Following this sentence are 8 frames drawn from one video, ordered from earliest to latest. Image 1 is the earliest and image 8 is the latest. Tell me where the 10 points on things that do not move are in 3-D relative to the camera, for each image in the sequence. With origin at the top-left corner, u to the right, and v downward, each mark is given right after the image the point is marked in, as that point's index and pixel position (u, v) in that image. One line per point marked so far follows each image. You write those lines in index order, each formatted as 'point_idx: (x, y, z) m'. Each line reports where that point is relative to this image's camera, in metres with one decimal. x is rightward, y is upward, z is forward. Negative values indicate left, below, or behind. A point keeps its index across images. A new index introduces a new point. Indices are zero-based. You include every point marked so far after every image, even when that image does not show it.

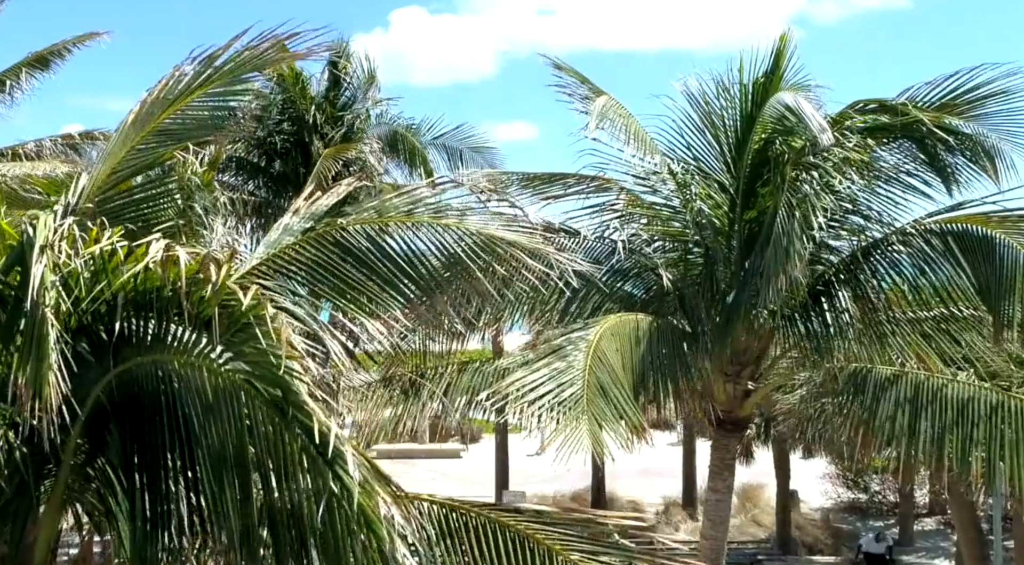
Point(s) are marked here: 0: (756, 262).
0: (+1.7, +0.1, +8.8) m
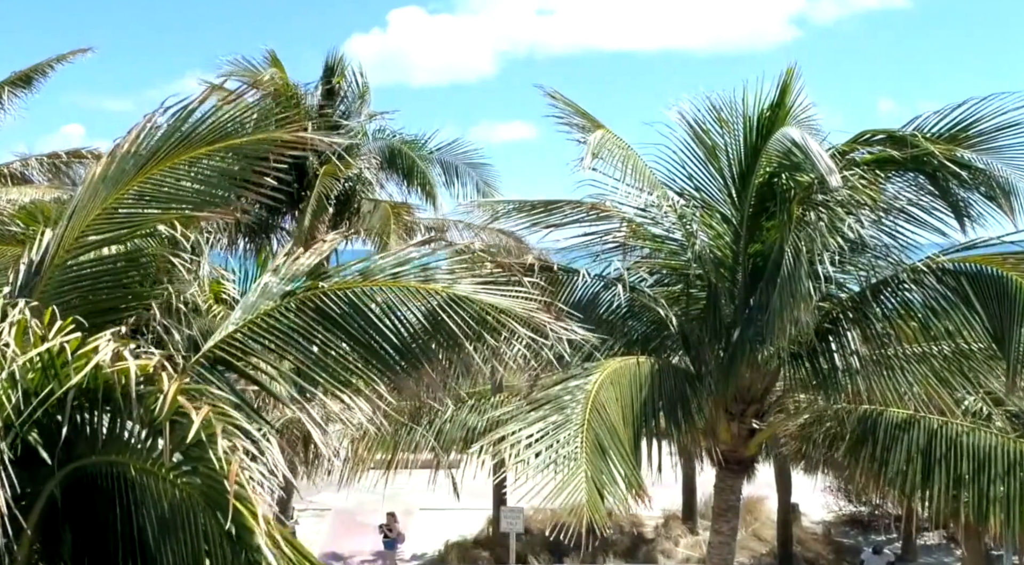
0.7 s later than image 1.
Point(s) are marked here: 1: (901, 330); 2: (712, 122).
0: (+1.7, -0.1, +8.4) m
1: (+2.4, -0.3, +8.1) m
2: (+1.4, +1.2, +9.0) m
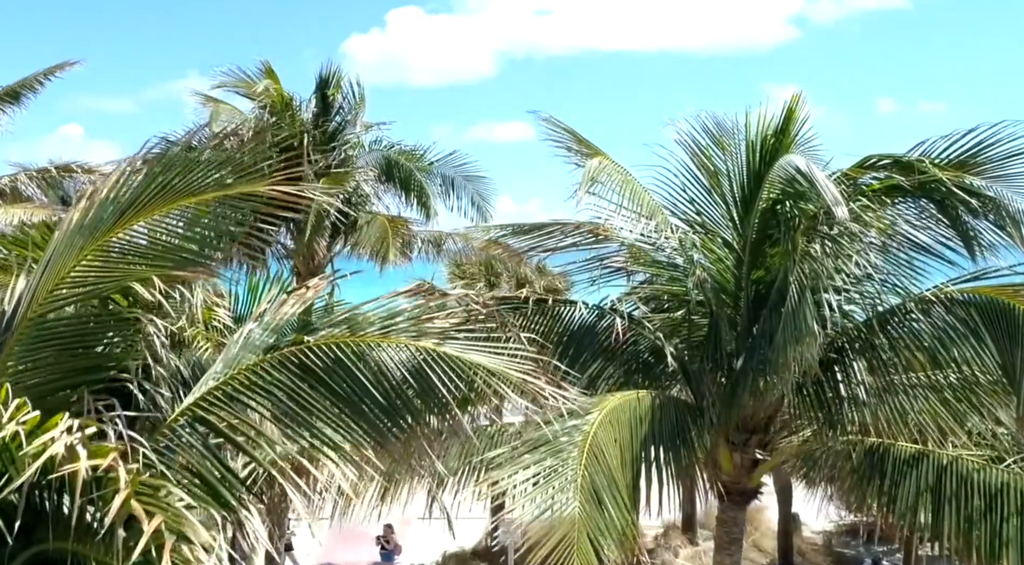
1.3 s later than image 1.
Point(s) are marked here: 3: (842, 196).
0: (+1.6, -0.3, +8.2) m
1: (+2.4, -0.5, +7.9) m
2: (+1.4, +1.0, +8.8) m
3: (+1.8, +0.5, +7.1) m
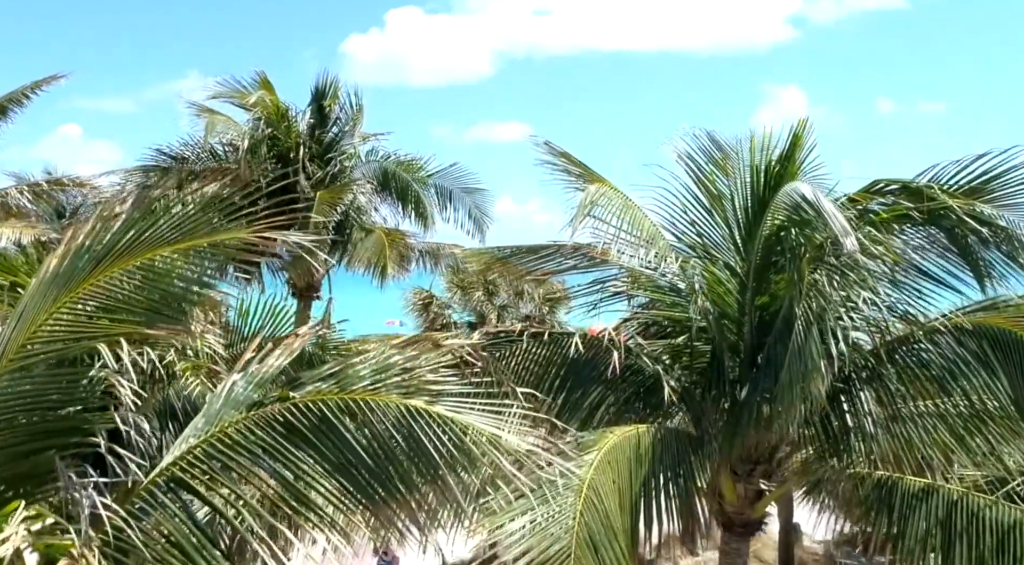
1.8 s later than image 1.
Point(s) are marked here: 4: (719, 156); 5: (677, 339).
0: (+1.6, -0.5, +8.0) m
1: (+2.4, -0.6, +7.7) m
2: (+1.3, +0.8, +8.6) m
3: (+1.8, +0.3, +6.9) m
4: (+1.4, +0.9, +8.7) m
5: (+1.1, -0.4, +8.8) m
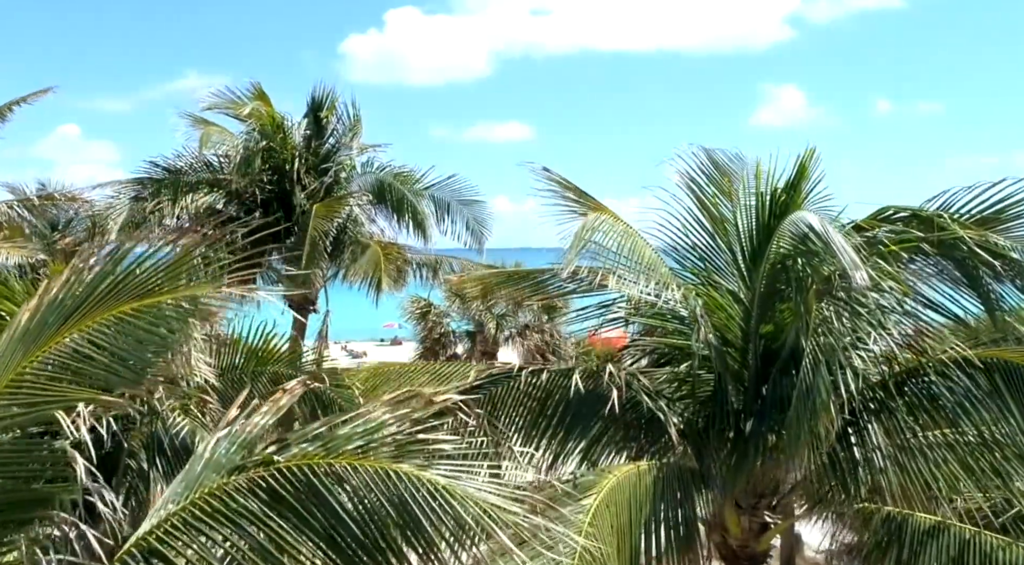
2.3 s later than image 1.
0: (+1.6, -0.7, +7.8) m
1: (+2.4, -0.8, +7.5) m
2: (+1.3, +0.6, +8.4) m
3: (+1.8, +0.1, +6.7) m
4: (+1.4, +0.7, +8.4) m
5: (+1.1, -0.6, +8.6) m
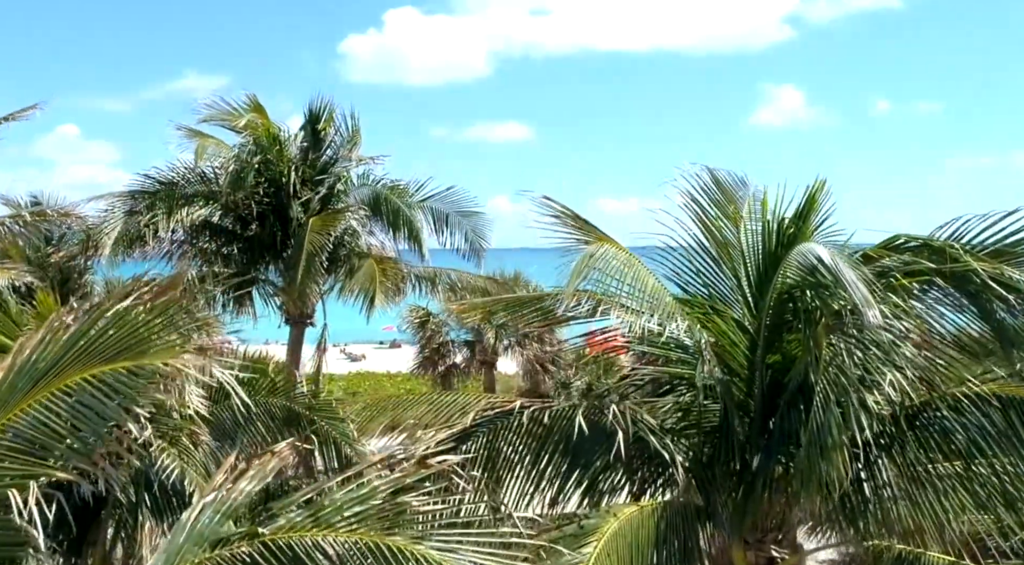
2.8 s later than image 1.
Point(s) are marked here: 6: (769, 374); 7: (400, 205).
0: (+1.6, -0.8, +7.6) m
1: (+2.4, -1.0, +7.3) m
2: (+1.3, +0.5, +8.2) m
3: (+1.8, -0.1, +6.5) m
4: (+1.4, +0.5, +8.2) m
5: (+1.1, -0.8, +8.3) m
6: (+1.6, -0.6, +8.0) m
7: (-1.4, +0.9, +15.9) m
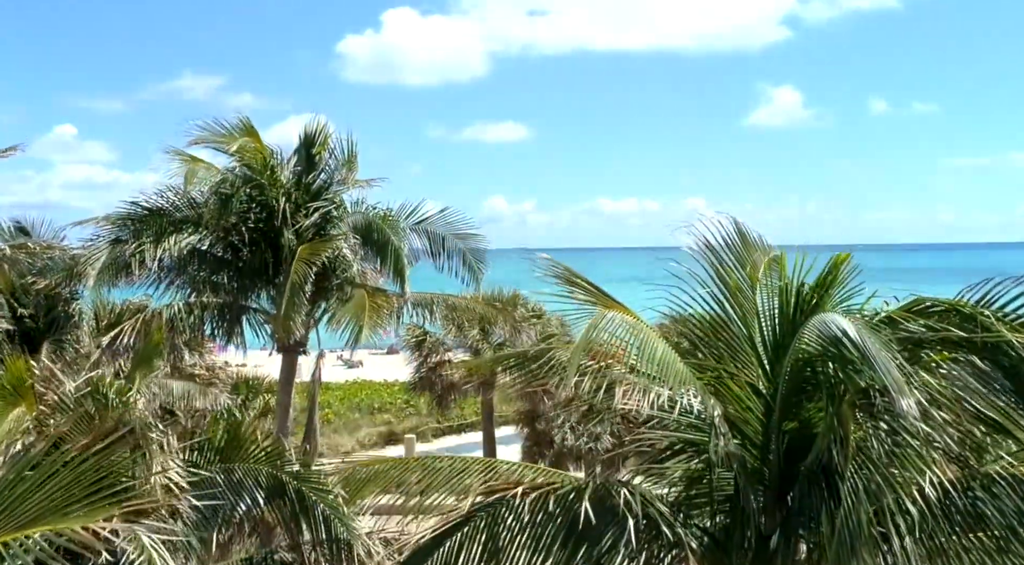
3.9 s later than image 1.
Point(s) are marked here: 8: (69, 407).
0: (+1.6, -1.2, +7.1) m
1: (+2.4, -1.4, +6.8) m
2: (+1.3, +0.1, +7.7) m
3: (+1.8, -0.4, +6.0) m
4: (+1.4, +0.2, +7.7) m
5: (+1.1, -1.1, +7.8) m
6: (+1.6, -0.9, +7.5) m
7: (-1.4, +0.6, +15.4) m
8: (-2.6, -0.7, +7.6) m
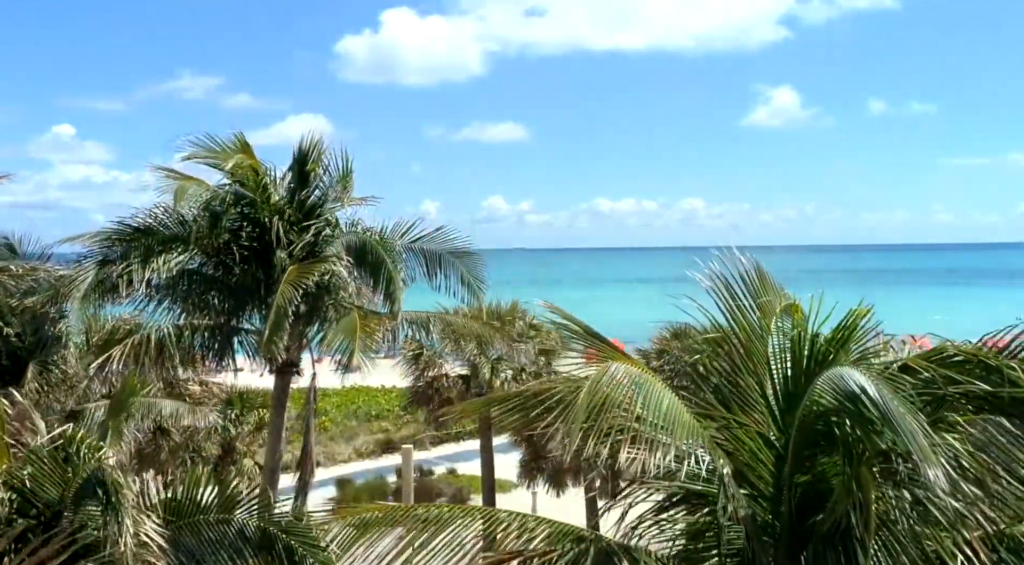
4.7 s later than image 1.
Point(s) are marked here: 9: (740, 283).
0: (+1.6, -1.5, +6.7) m
1: (+2.4, -1.6, +6.4) m
2: (+1.3, -0.2, +7.3) m
3: (+1.8, -0.7, +5.6) m
4: (+1.4, -0.1, +7.4) m
5: (+1.1, -1.4, +7.5) m
6: (+1.6, -1.2, +7.1) m
7: (-1.4, +0.3, +15.0) m
8: (-2.6, -1.0, +7.2) m
9: (+1.3, -0.1, +7.3) m
